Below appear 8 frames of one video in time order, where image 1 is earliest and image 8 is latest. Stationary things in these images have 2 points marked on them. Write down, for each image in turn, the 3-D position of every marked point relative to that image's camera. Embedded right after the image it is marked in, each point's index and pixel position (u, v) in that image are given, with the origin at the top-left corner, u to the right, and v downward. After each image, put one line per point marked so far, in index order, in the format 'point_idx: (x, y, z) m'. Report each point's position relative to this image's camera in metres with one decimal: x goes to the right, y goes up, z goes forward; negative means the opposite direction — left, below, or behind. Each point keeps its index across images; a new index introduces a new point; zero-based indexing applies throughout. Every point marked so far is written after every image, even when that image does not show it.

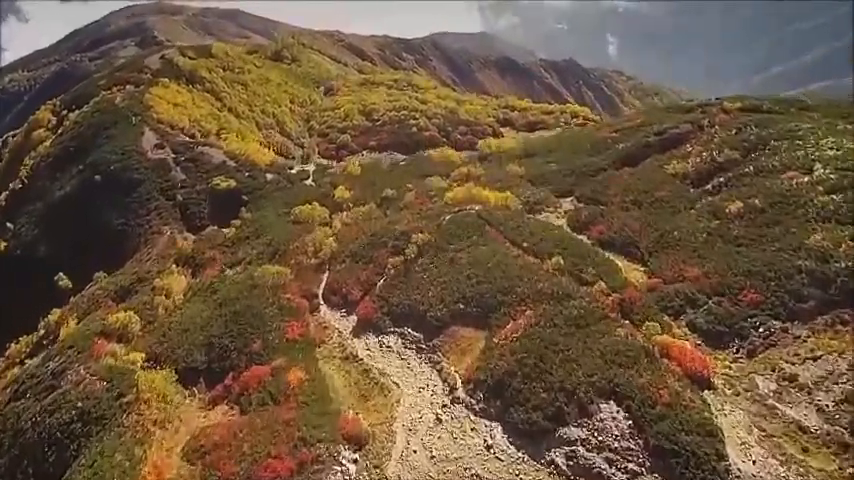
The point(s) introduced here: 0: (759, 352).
0: (+10.7, -3.6, +17.5) m
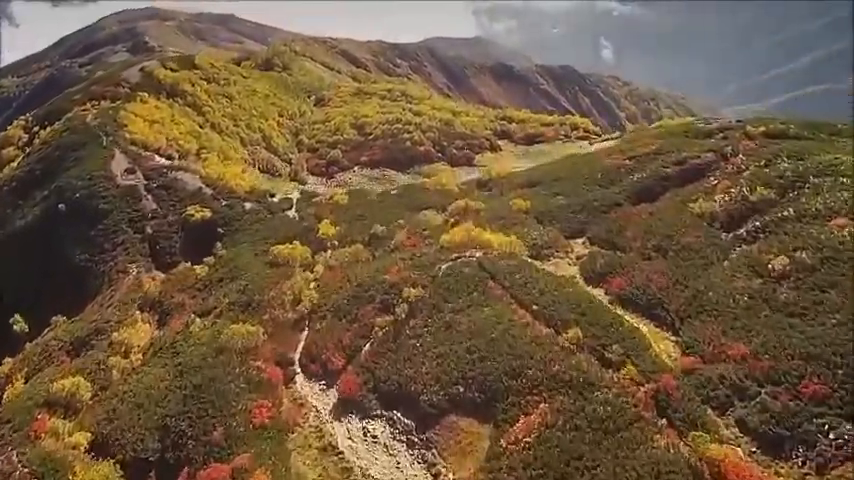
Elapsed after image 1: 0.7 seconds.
0: (+10.5, -5.9, +14.1) m
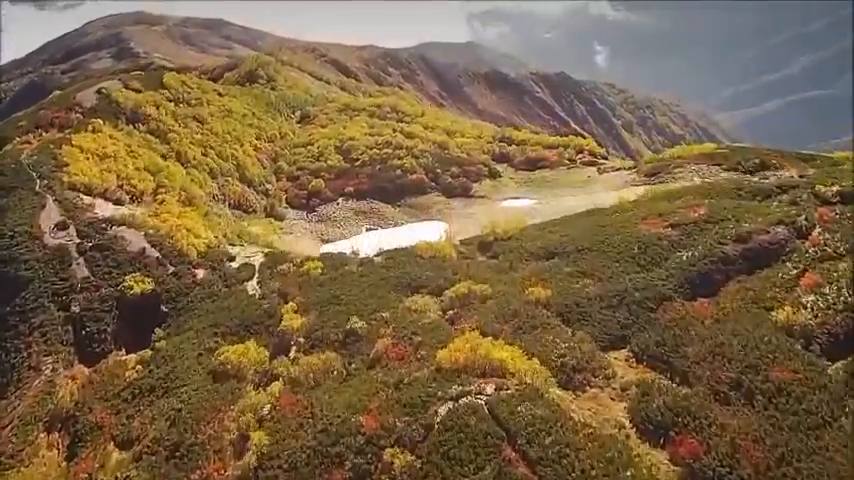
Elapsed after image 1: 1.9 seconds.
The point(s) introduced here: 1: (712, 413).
0: (+10.3, -10.0, +7.4) m
1: (+8.6, -5.2, +16.5) m
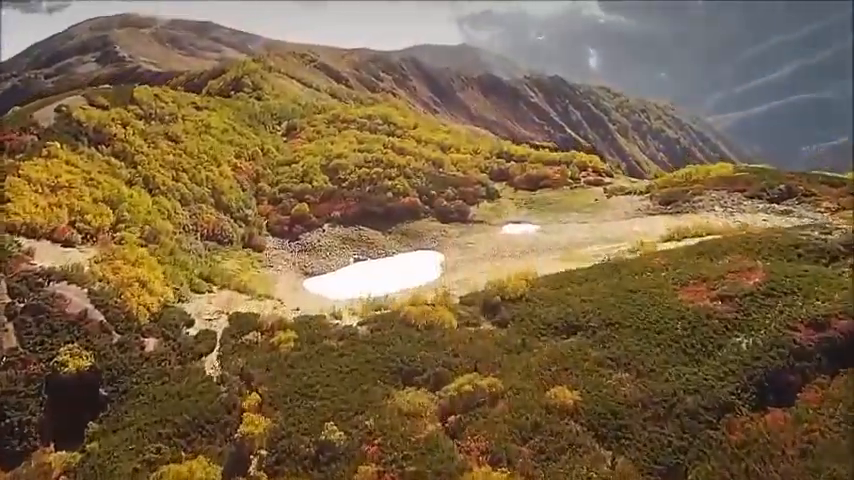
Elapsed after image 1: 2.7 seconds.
0: (+10.4, -13.0, +2.6) m
1: (+8.5, -8.2, +11.7) m
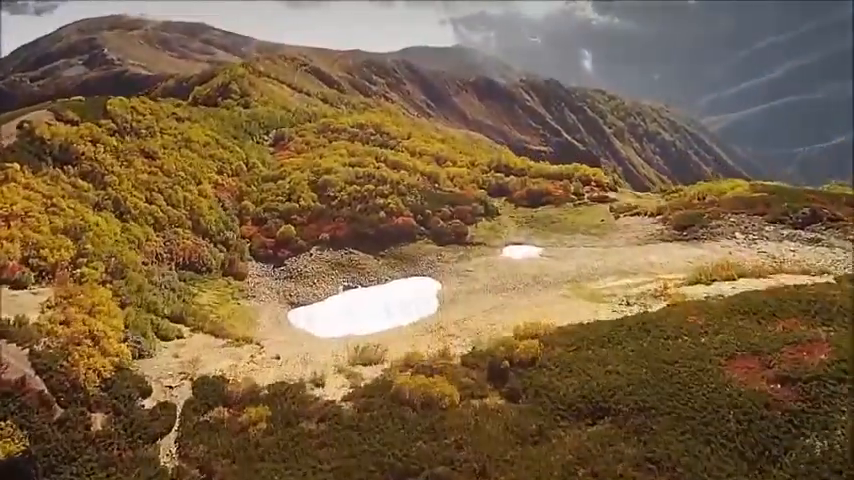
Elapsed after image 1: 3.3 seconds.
0: (+10.5, -15.2, -1.2) m
1: (+8.6, -10.4, +7.9) m
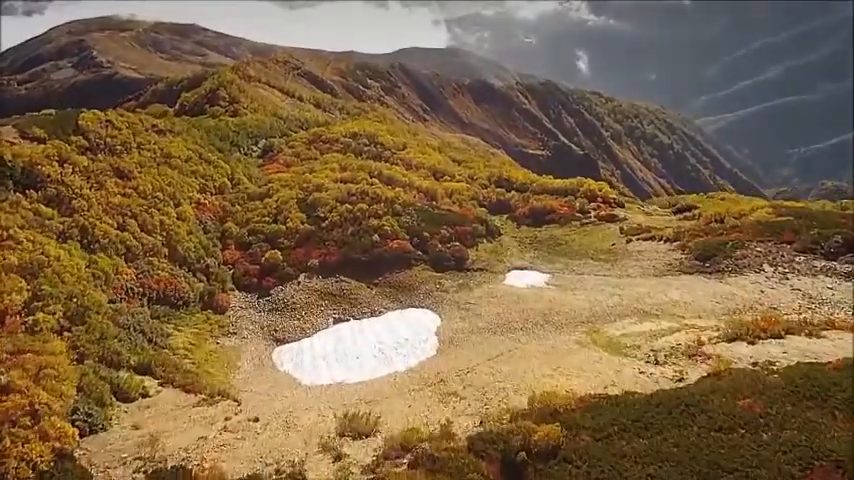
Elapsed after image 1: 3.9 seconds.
0: (+10.8, -17.5, -5.0) m
1: (+8.8, -12.8, +4.1) m
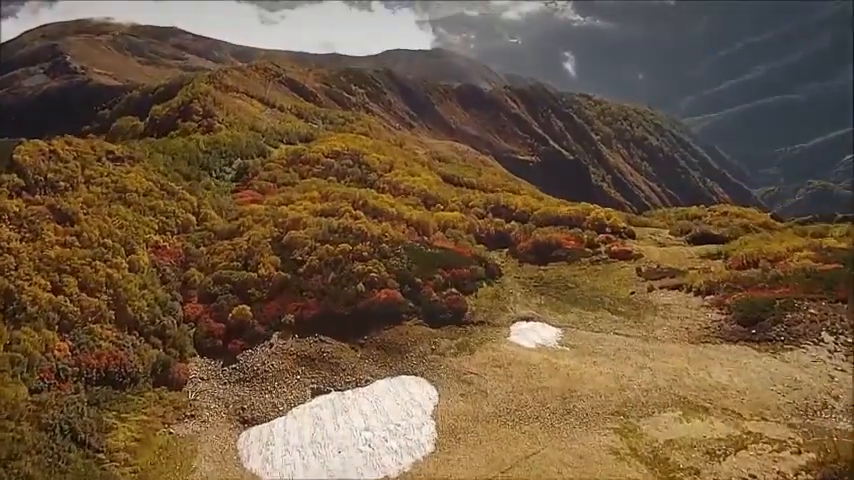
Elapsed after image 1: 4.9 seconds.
0: (+11.7, -21.4, -11.3) m
1: (+9.4, -16.7, -2.2) m
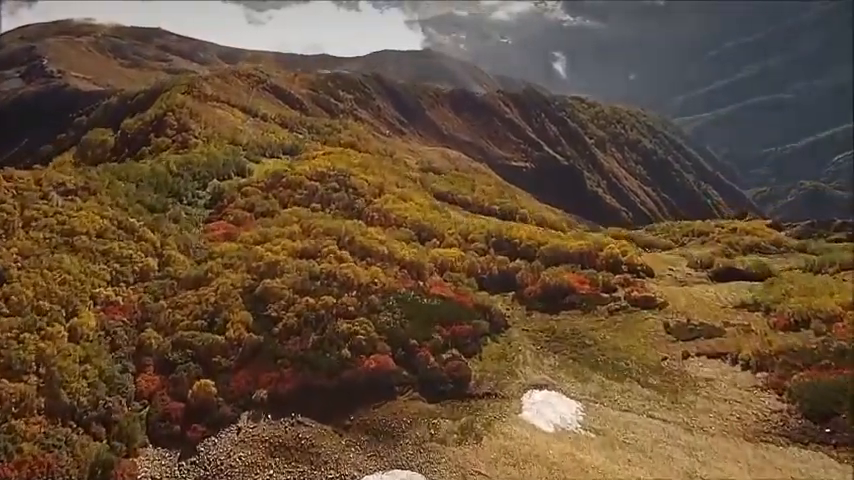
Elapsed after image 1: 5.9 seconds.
0: (+12.5, -25.5, -17.6) m
1: (+10.0, -20.7, -8.6) m
